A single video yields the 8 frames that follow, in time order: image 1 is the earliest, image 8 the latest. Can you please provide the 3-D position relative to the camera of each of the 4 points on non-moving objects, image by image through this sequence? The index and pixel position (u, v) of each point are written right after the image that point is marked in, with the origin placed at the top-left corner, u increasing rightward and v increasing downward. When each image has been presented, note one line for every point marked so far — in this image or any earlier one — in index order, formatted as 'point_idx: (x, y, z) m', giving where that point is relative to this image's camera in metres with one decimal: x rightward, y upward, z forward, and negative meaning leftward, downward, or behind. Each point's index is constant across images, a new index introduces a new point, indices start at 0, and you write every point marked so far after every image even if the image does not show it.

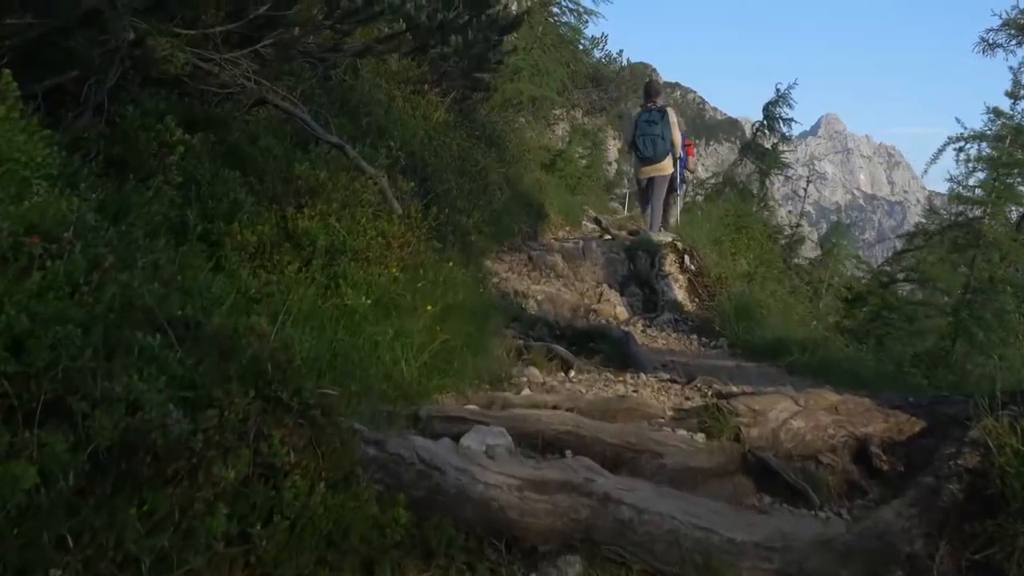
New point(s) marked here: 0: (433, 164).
0: (-0.6, +0.9, +7.5) m
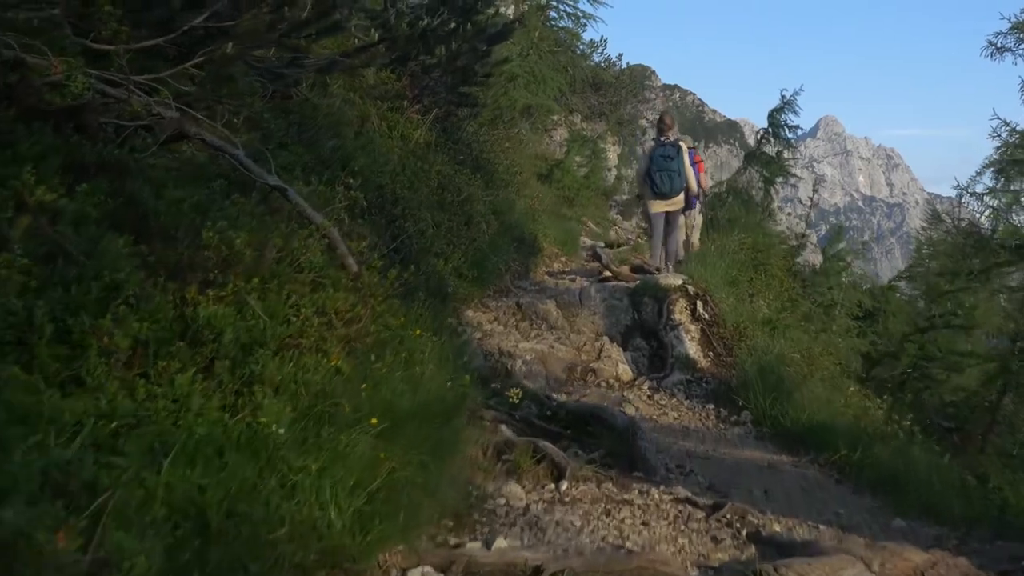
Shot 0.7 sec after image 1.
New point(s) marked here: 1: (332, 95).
0: (-0.7, +0.6, +6.5) m
1: (-1.4, +1.5, +7.9) m
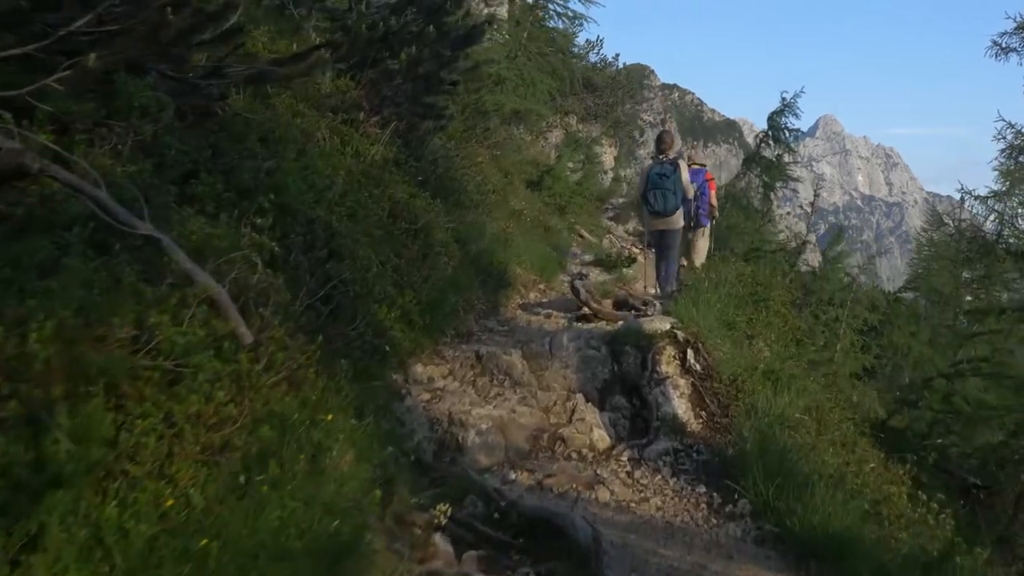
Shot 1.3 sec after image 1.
0: (-0.9, +0.3, +5.5) m
1: (-1.6, +1.2, +7.0) m
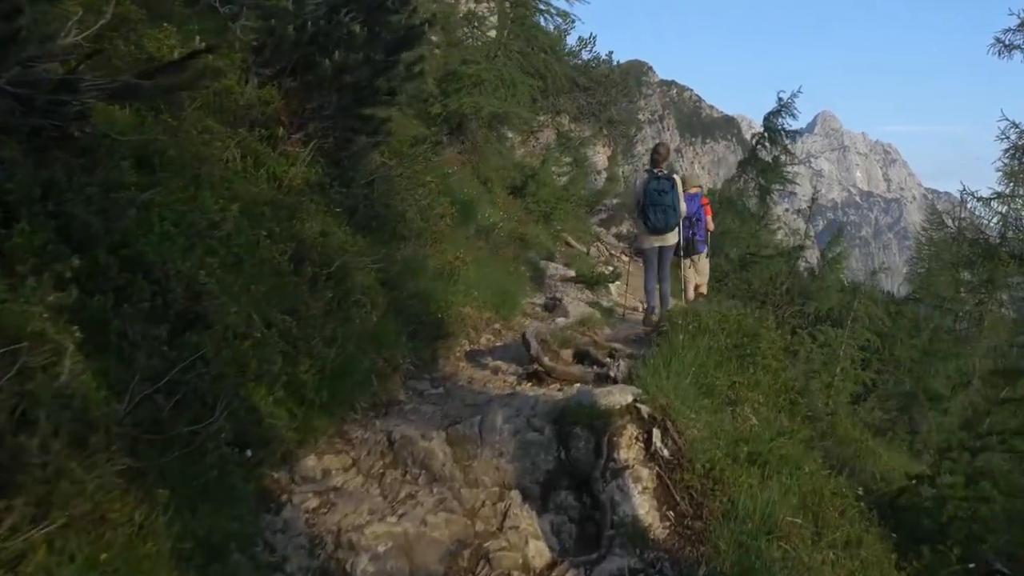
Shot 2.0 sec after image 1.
0: (-1.3, 0.0, +4.3) m
1: (-2.0, +0.9, +5.8) m
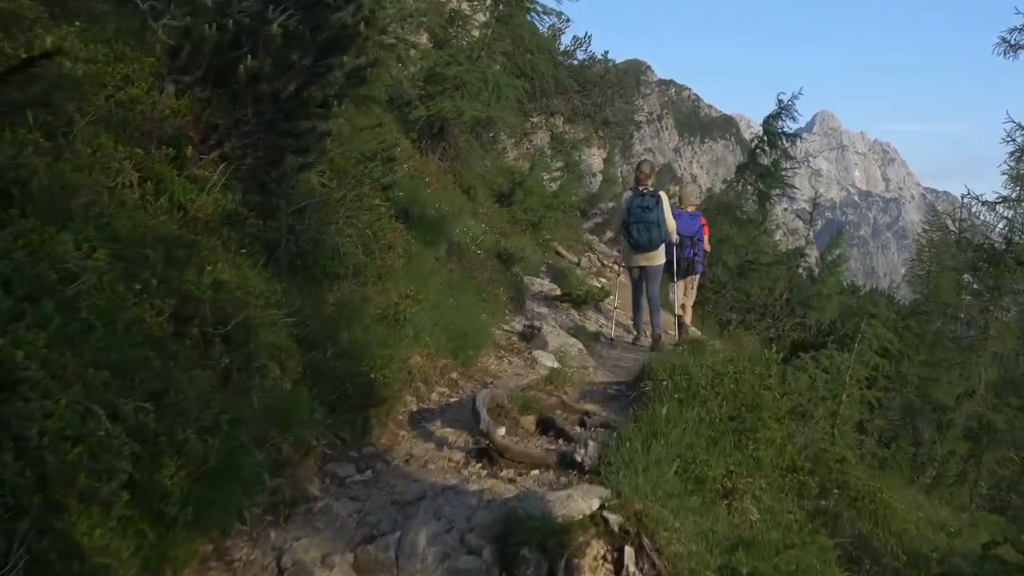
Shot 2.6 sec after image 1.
0: (-1.5, -0.3, +3.2) m
1: (-2.3, +0.6, +4.7) m
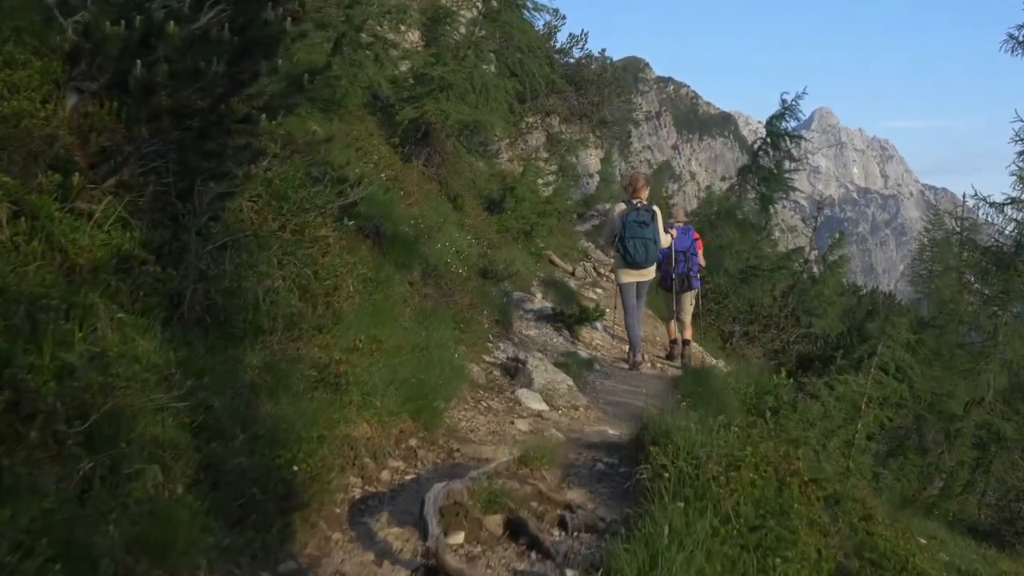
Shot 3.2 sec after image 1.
0: (-1.7, -0.6, +2.1) m
1: (-2.4, +0.4, +3.6) m
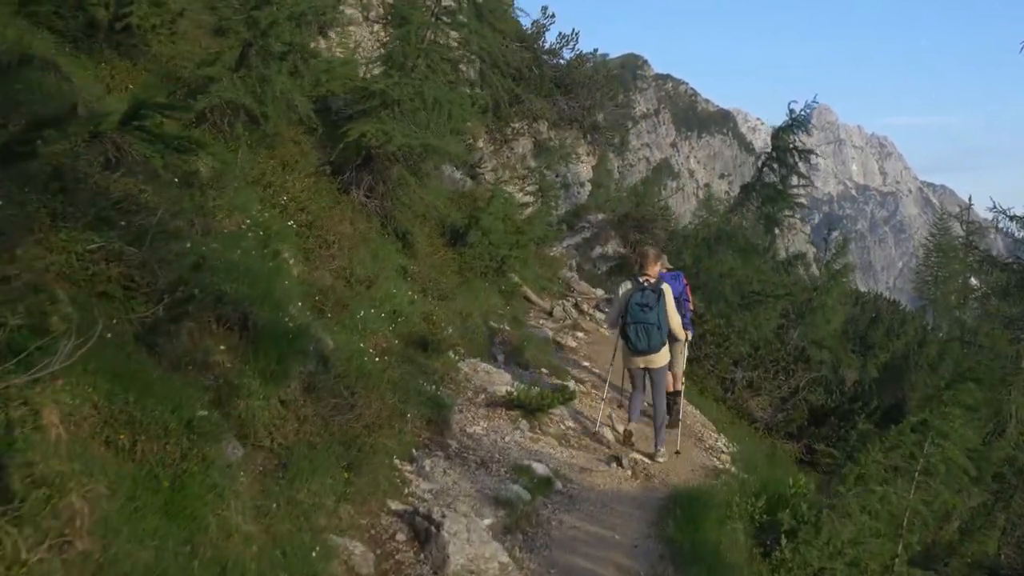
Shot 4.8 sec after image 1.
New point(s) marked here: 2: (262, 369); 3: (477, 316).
0: (-2.2, -1.4, -0.6) m
1: (-3.0, -0.4, +0.8) m
2: (-1.7, -0.5, +6.7) m
3: (-0.4, -0.4, +13.4) m
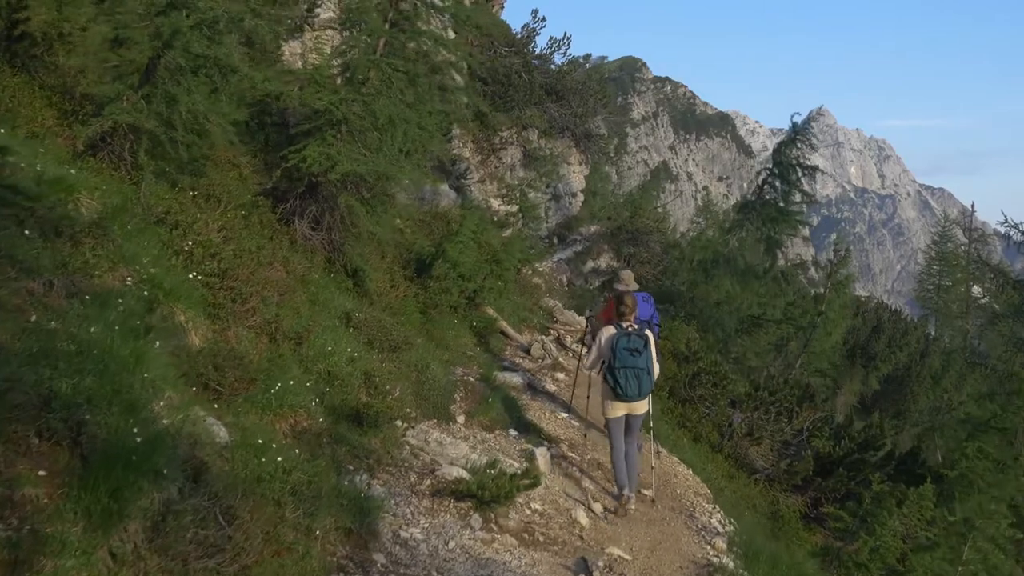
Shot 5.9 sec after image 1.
0: (-2.6, -1.9, -2.4) m
1: (-3.4, -0.9, -0.9) m
2: (-2.1, -1.1, +5.0) m
3: (-0.8, -0.9, +11.6) m
